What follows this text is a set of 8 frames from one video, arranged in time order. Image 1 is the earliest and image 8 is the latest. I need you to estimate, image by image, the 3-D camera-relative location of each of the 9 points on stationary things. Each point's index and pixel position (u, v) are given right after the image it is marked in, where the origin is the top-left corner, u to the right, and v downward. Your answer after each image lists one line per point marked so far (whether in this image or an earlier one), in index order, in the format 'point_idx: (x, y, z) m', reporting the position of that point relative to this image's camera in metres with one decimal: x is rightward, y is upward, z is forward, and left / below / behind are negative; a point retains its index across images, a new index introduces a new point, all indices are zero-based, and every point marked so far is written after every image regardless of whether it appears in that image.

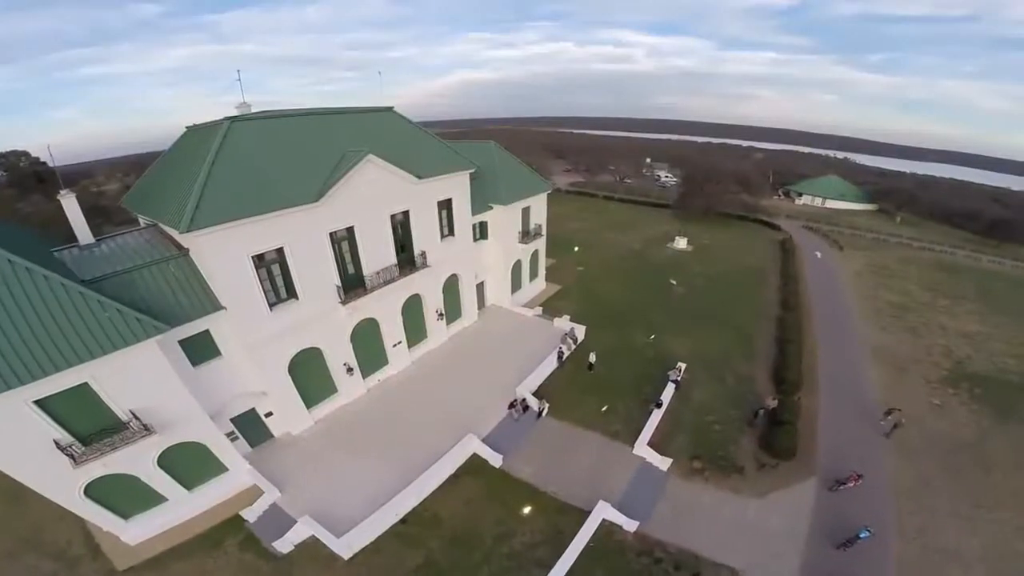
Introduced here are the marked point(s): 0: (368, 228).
0: (-5.8, +2.3, +16.8) m
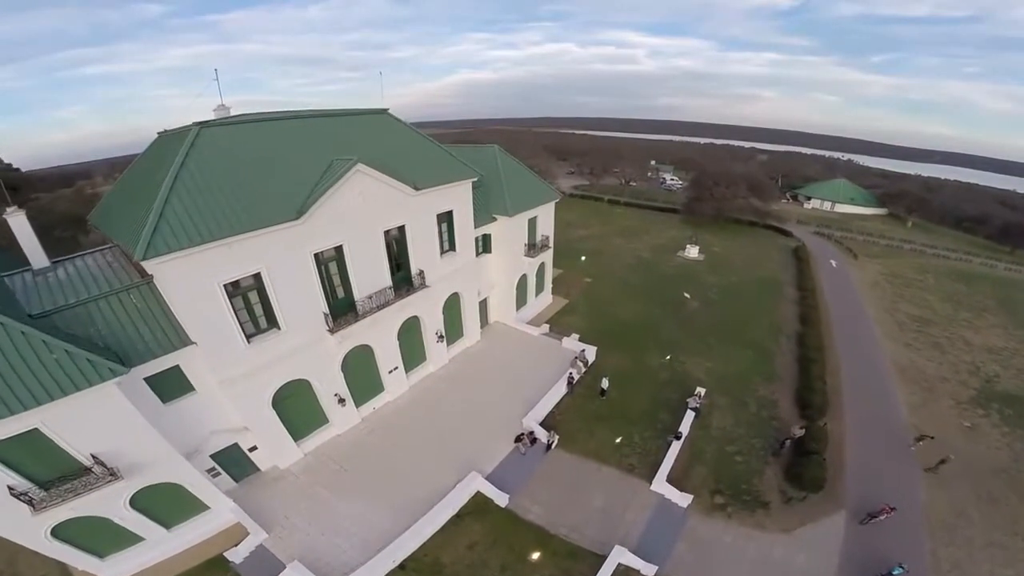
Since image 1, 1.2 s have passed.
0: (-5.5, +1.4, +15.1) m
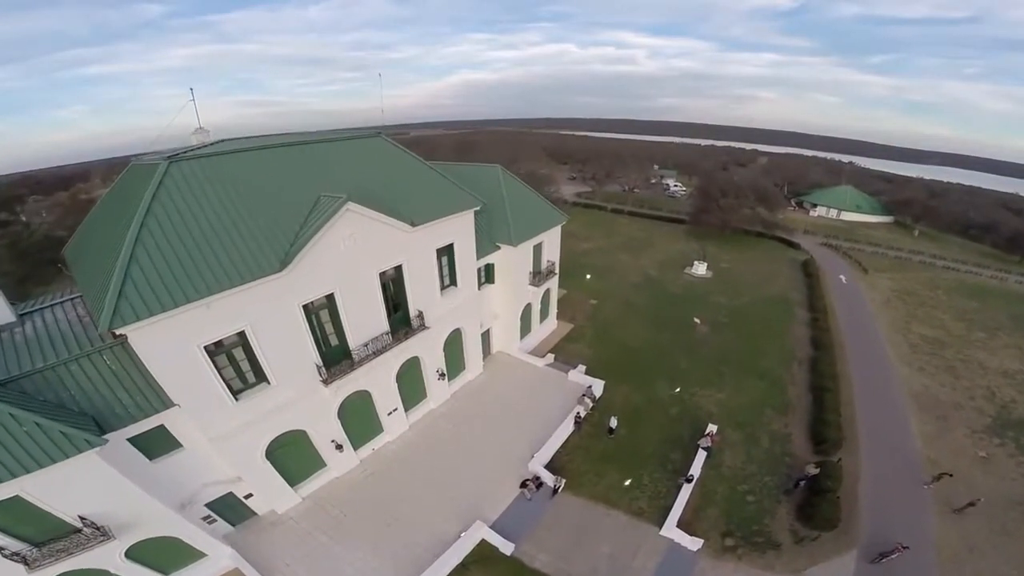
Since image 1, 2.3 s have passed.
0: (-5.3, -0.2, +14.1) m
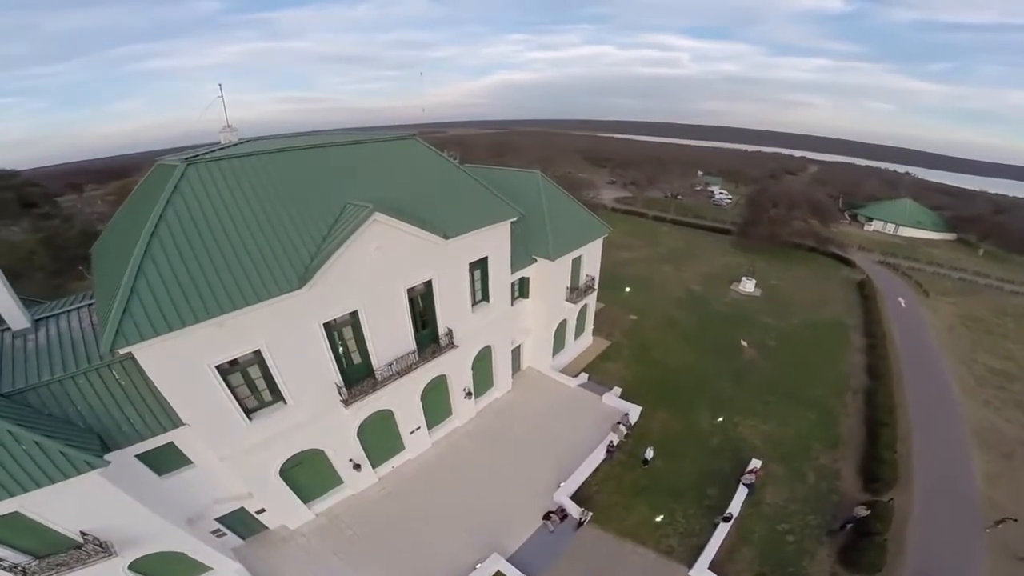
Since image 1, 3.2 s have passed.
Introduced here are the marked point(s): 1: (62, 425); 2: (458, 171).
0: (-4.1, -0.7, +13.1) m
1: (-10.4, -3.2, +9.9) m
2: (-2.1, +4.5, +16.4) m
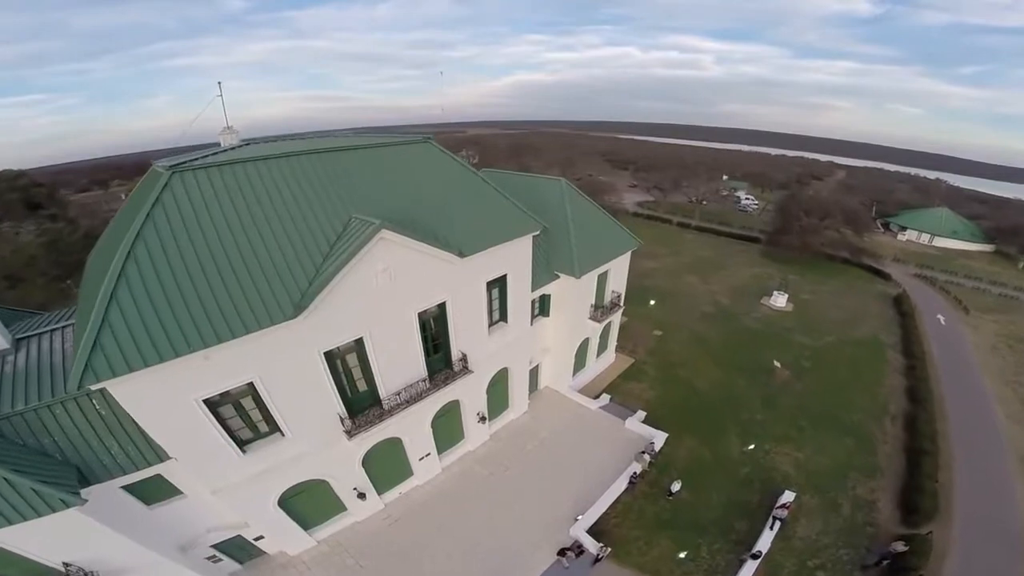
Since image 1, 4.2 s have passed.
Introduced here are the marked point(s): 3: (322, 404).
0: (-3.5, -1.3, +11.9) m
1: (-10.0, -3.6, +9.0) m
2: (-1.3, +3.8, +15.1) m
3: (-5.1, -3.1, +11.6) m
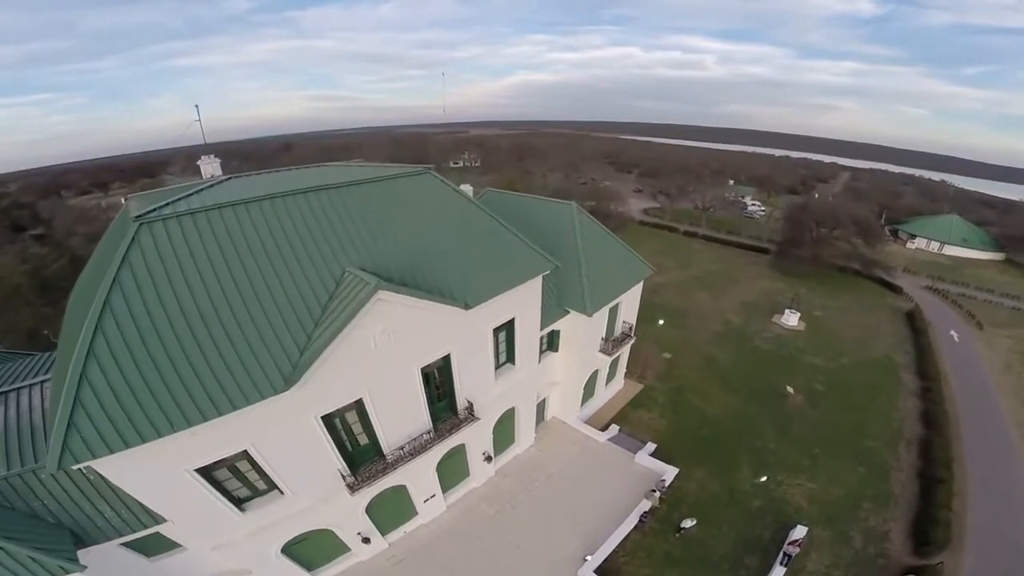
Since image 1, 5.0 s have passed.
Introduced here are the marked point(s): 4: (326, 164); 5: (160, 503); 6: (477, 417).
0: (-3.3, -2.6, +11.3) m
1: (-9.8, -4.9, +8.4) m
2: (-1.0, +2.5, +14.5) m
3: (-4.9, -4.4, +11.0) m
4: (-7.6, +5.3, +17.8) m
5: (-7.4, -4.6, +9.1) m
6: (-1.1, -4.1, +13.8) m
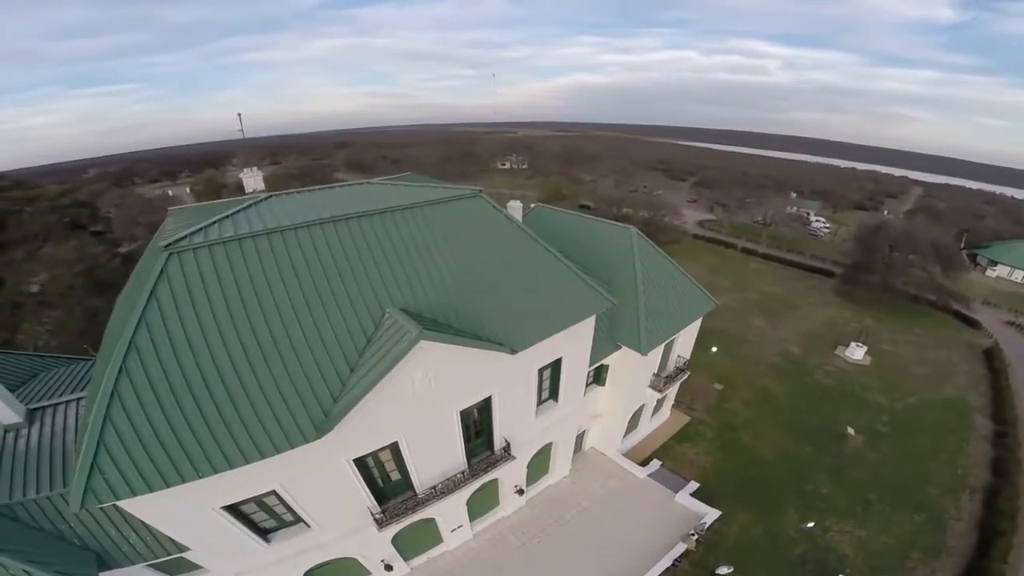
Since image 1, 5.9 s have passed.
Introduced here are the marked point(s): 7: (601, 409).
0: (-2.2, -3.3, +10.6) m
1: (-9.0, -5.3, +8.3) m
2: (+0.7, +1.6, +13.6) m
3: (-3.9, -5.1, +10.5) m
4: (-5.5, +4.7, +17.4) m
5: (-6.6, -5.1, +8.8) m
6: (0.0, -4.9, +13.0) m
7: (+3.5, -4.8, +17.0) m
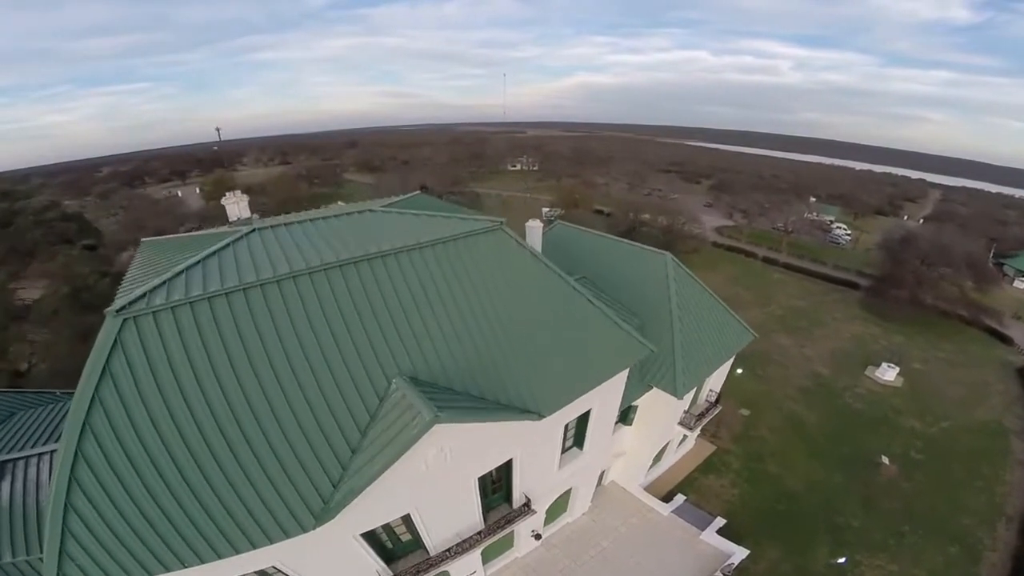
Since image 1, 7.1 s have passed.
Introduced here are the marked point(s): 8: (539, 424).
0: (-1.7, -4.3, +9.5) m
1: (-8.6, -6.1, +7.3) m
2: (+1.3, +0.6, +12.4) m
3: (-3.4, -6.0, +9.4) m
4: (-4.7, +3.9, +16.3) m
5: (-6.1, -6.0, +7.7) m
6: (+0.6, -5.9, +11.8) m
7: (+4.1, -5.8, +15.7) m
8: (+0.7, -2.7, +10.6) m
